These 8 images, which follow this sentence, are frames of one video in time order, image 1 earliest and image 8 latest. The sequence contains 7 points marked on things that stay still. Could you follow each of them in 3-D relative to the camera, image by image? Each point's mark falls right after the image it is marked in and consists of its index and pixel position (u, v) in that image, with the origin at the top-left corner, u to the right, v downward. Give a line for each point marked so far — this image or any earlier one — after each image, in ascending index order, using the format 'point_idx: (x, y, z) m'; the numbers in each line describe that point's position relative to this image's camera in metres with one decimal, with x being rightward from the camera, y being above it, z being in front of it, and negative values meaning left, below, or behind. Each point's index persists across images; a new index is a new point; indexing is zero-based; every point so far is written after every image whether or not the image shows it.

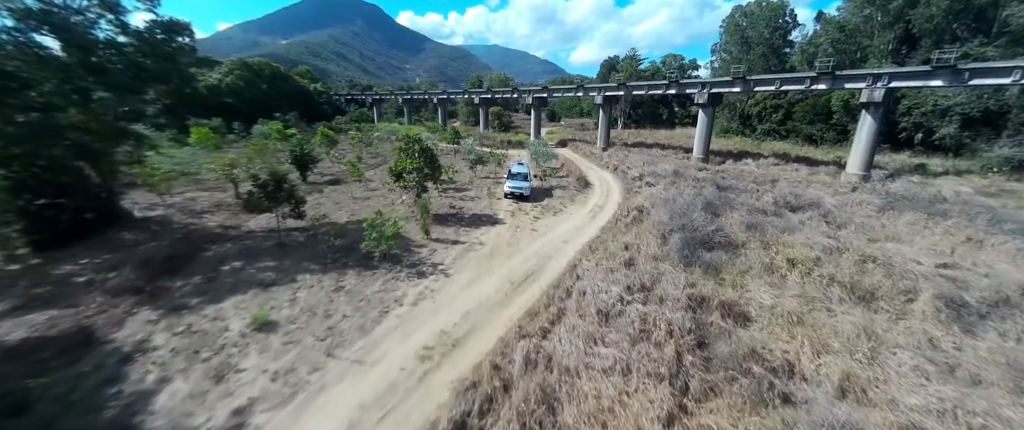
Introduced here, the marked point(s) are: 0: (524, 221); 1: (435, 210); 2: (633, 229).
0: (+0.6, -0.3, +17.4) m
1: (-4.0, +0.2, +17.9) m
2: (+5.2, -0.7, +14.8) m
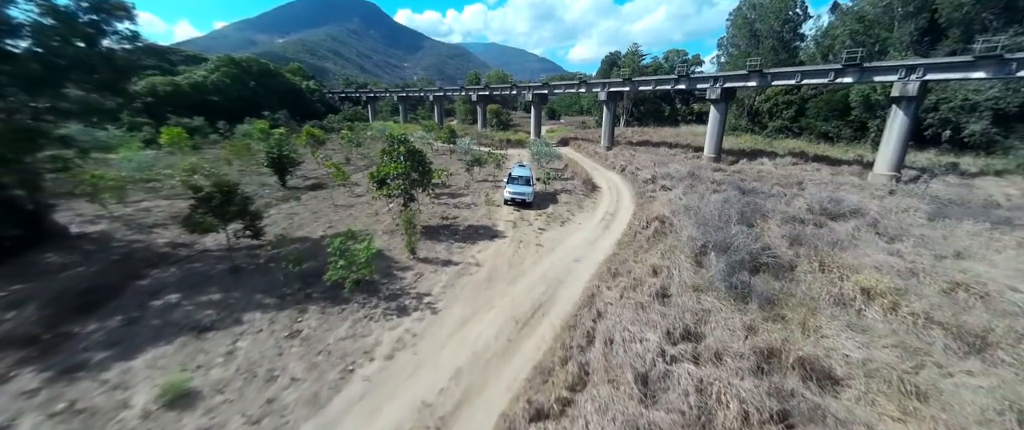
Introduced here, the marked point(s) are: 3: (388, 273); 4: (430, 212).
0: (+0.7, -0.8, +15.0) m
1: (-4.0, -0.4, +15.6) m
2: (+5.3, -1.2, +12.5) m
3: (-4.0, -1.9, +11.1) m
4: (-4.0, 0.0, +16.9) m
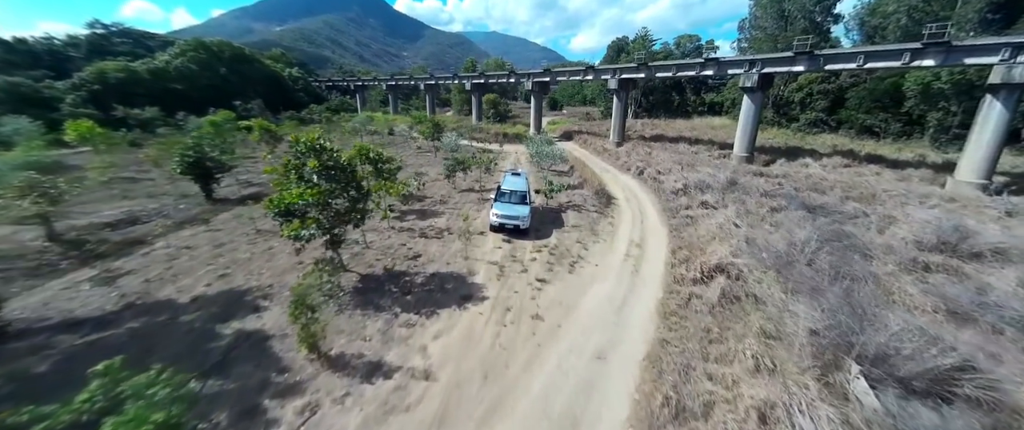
0: (+0.2, -2.1, +9.8) m
1: (-4.4, -1.7, +10.3) m
2: (+4.8, -2.6, +7.3) m
3: (-4.5, -3.3, +5.9) m
4: (-4.5, -1.3, +11.6) m
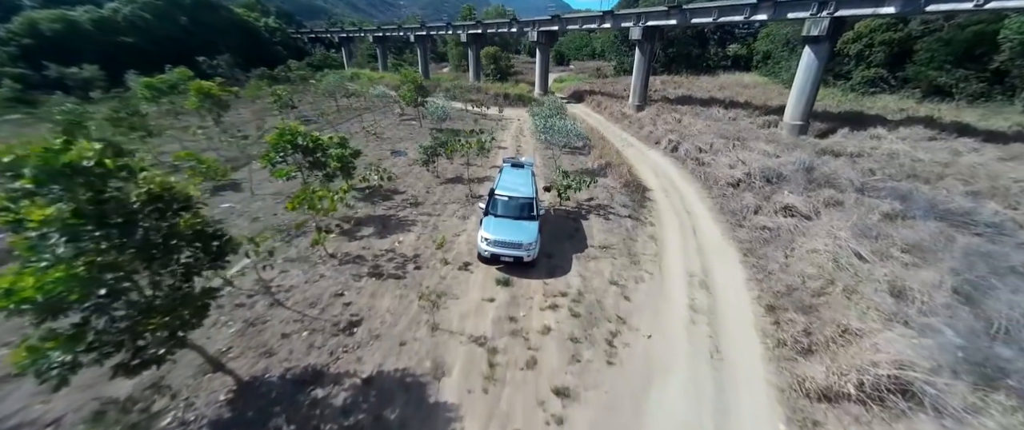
0: (+0.2, -3.2, +5.3) m
1: (-4.5, -2.7, +5.8) m
2: (+4.7, -3.9, +2.8) m
3: (-4.6, -4.8, +1.7) m
4: (-4.5, -2.1, +7.1) m
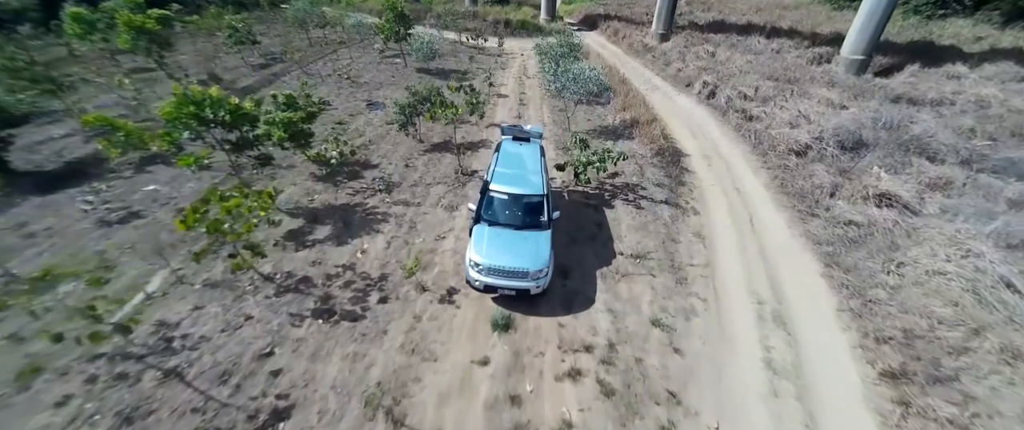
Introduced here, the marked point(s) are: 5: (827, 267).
0: (+0.2, -4.0, +3.2) m
1: (-4.4, -3.4, +3.7) m
2: (+4.7, -5.2, +0.9) m
3: (-4.6, -6.3, -0.1) m
4: (-4.5, -2.6, +4.8) m
5: (+7.0, -1.1, +7.6) m
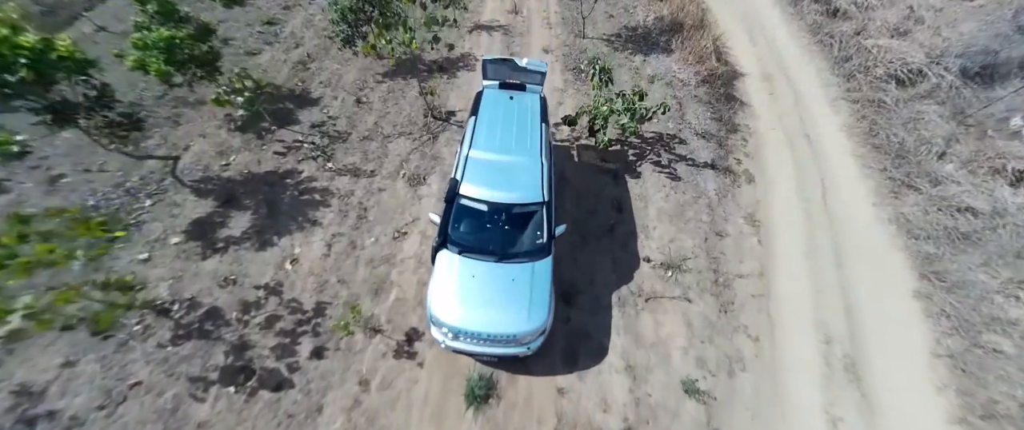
0: (-0.1, -5.2, +2.4) m
1: (-4.7, -4.5, +2.7) m
2: (+4.5, -7.0, +0.5) m
3: (-4.8, -8.4, +0.1) m
4: (-4.7, -3.4, +3.5) m
5: (+6.7, -1.0, +5.6) m
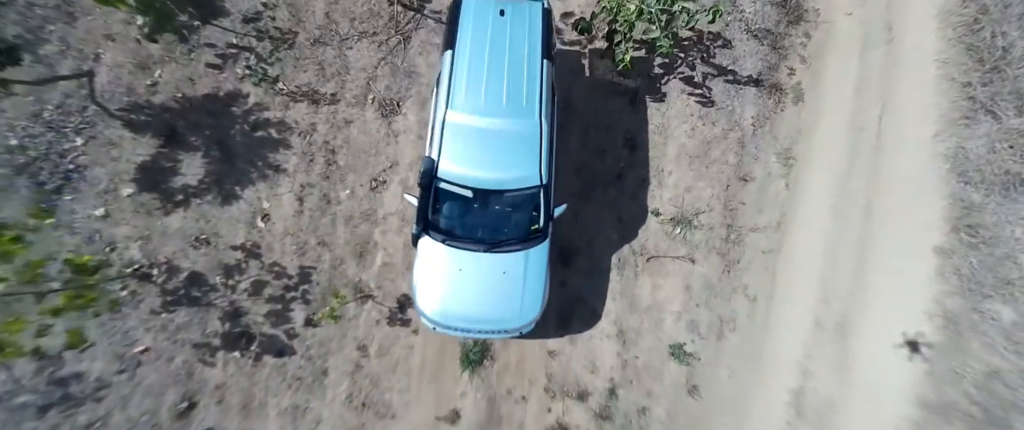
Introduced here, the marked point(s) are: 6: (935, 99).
0: (-0.1, -5.4, +4.0) m
1: (-4.8, -4.6, +4.0) m
2: (+4.4, -7.8, +3.0) m
3: (-4.9, -9.2, +3.2) m
4: (-4.8, -3.3, +4.3) m
5: (+6.6, -0.3, +5.2) m
6: (+7.1, +1.9, +5.7) m
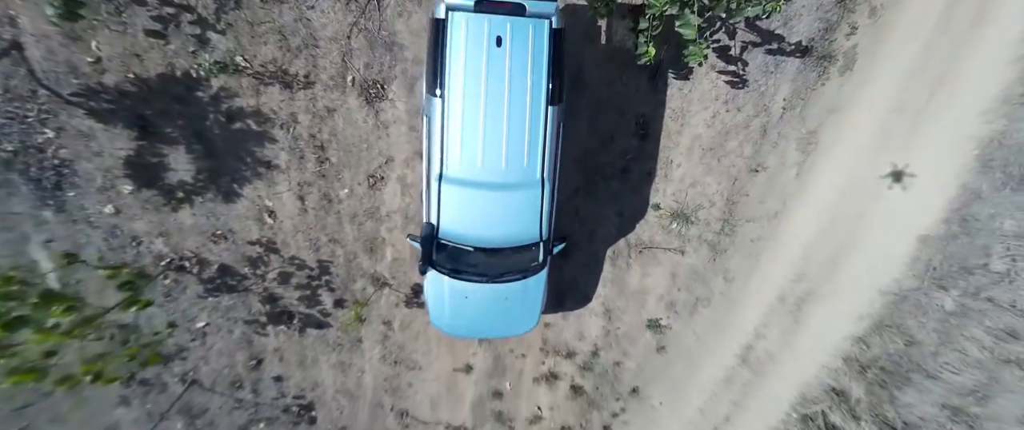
0: (-0.1, -5.3, +6.4) m
1: (-4.7, -4.6, +6.1) m
2: (+4.4, -7.9, +6.5) m
3: (-4.9, -9.1, +7.3) m
4: (-4.8, -3.3, +5.8) m
5: (+6.7, -0.1, +5.3) m
6: (+7.1, +2.1, +4.8) m
